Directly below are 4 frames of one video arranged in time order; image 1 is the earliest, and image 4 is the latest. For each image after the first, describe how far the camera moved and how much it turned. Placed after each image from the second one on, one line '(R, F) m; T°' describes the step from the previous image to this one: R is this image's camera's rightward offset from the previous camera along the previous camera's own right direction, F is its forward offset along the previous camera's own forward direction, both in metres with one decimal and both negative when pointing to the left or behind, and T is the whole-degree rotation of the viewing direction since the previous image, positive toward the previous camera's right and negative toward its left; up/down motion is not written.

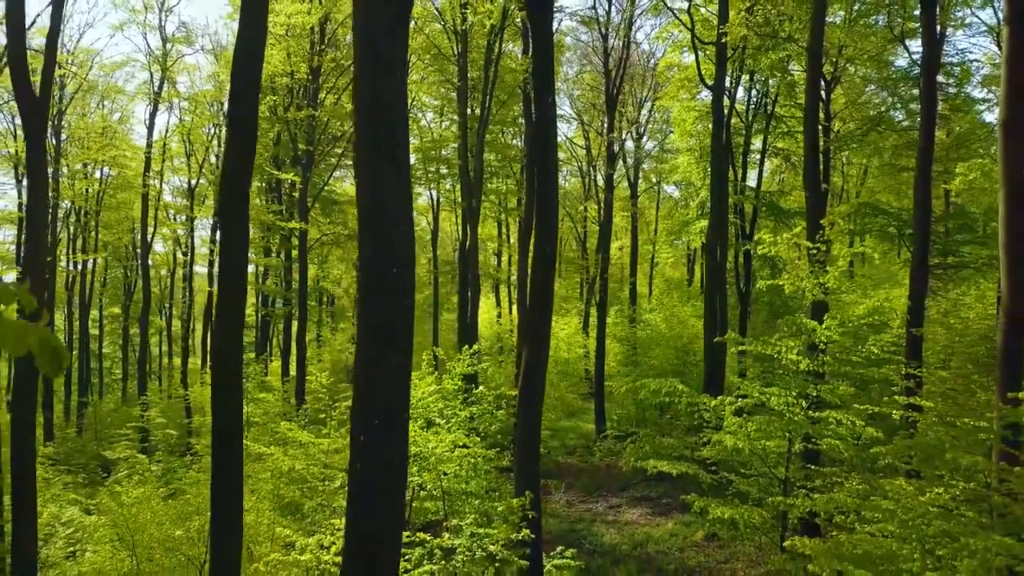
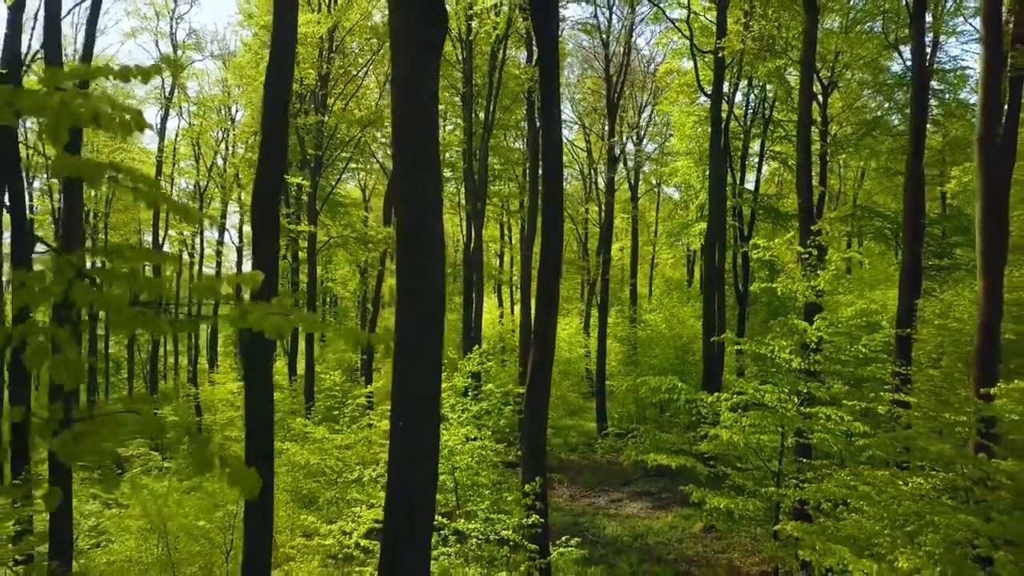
(-0.1, -0.4) m; 0°
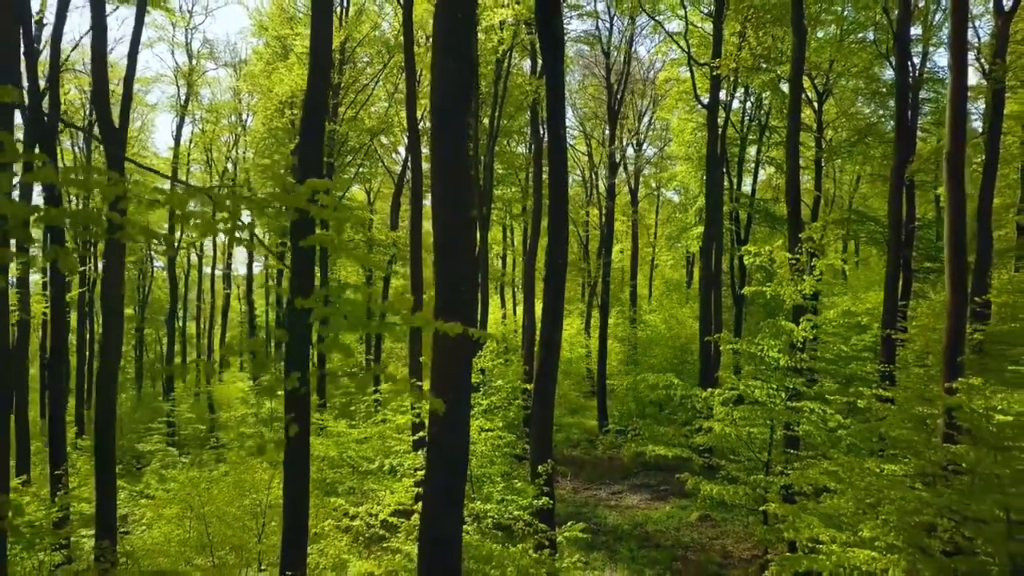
(-0.1, -0.6) m; 0°
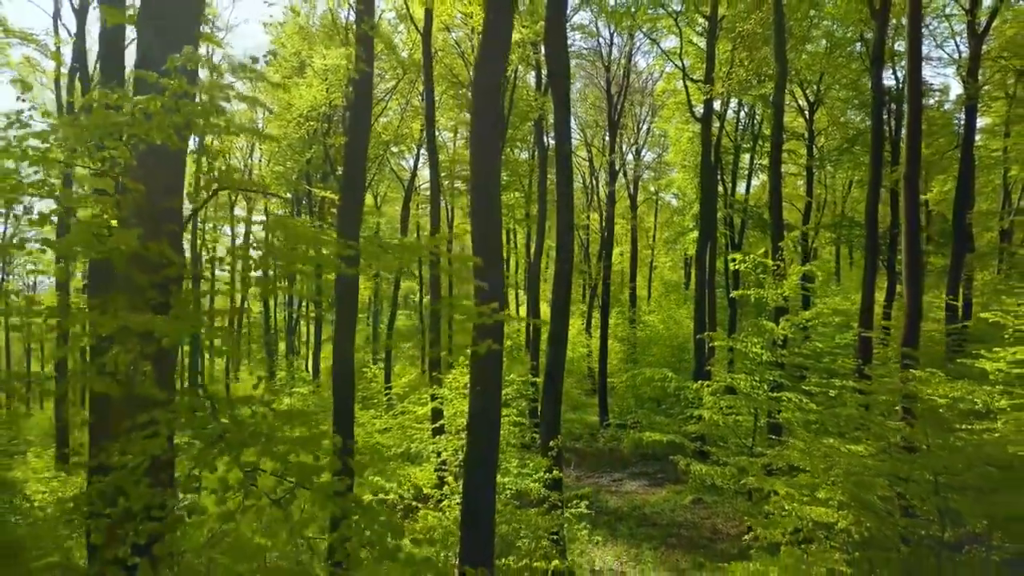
(-0.2, -1.0) m; 0°
